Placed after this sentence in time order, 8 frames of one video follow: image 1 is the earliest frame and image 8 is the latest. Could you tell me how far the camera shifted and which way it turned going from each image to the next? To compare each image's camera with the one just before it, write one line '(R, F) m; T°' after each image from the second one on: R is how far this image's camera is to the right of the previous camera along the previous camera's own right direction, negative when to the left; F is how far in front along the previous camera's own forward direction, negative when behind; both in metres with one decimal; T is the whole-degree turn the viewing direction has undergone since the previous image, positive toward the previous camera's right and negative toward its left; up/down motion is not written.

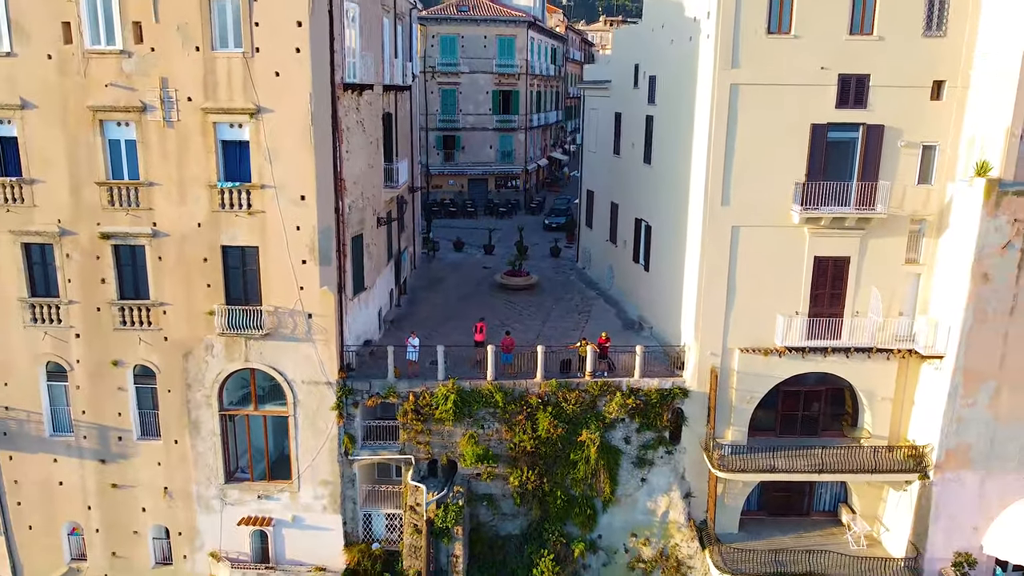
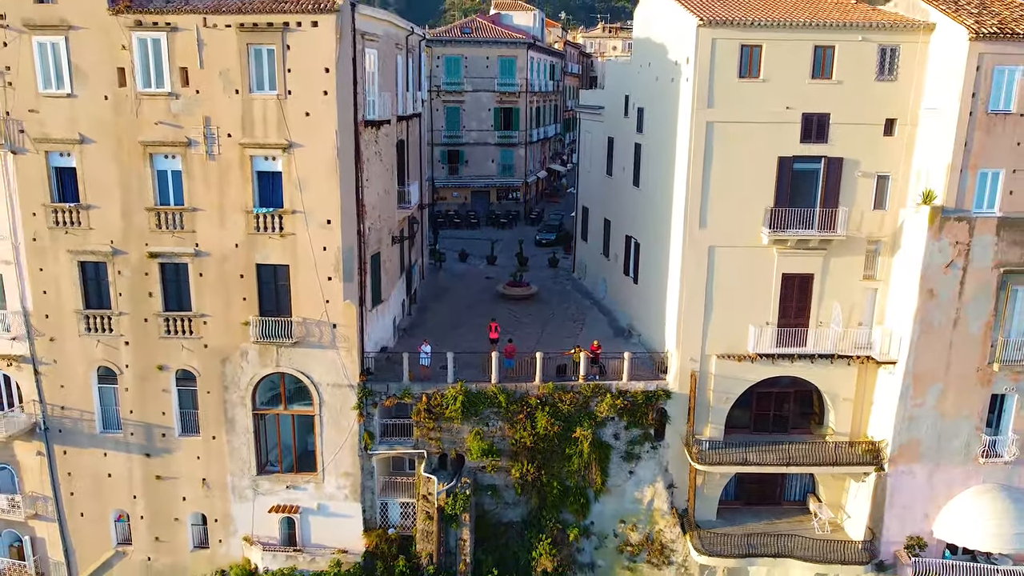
(-0.1, -2.5) m; 0°
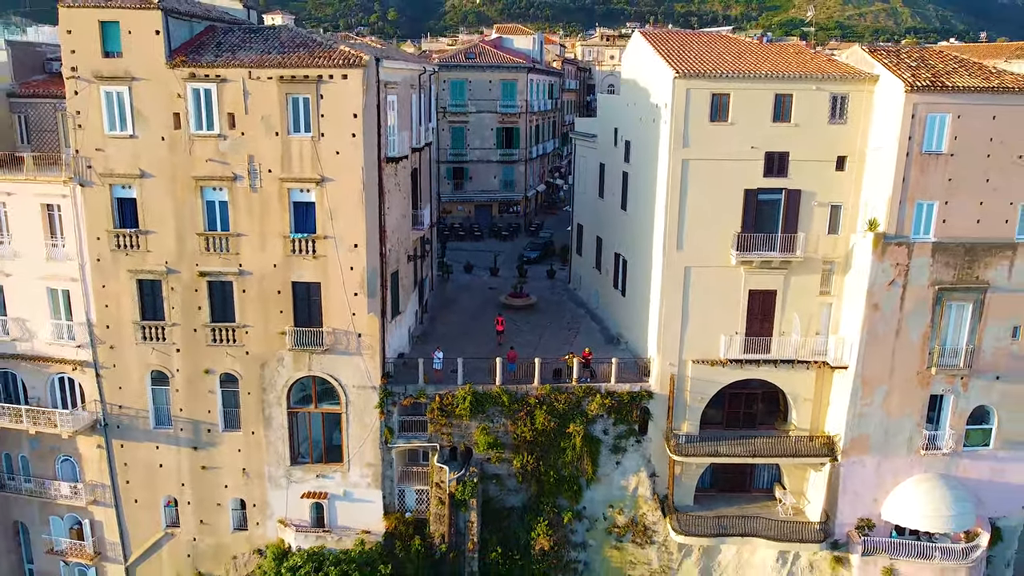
(-0.1, -3.4) m; 0°
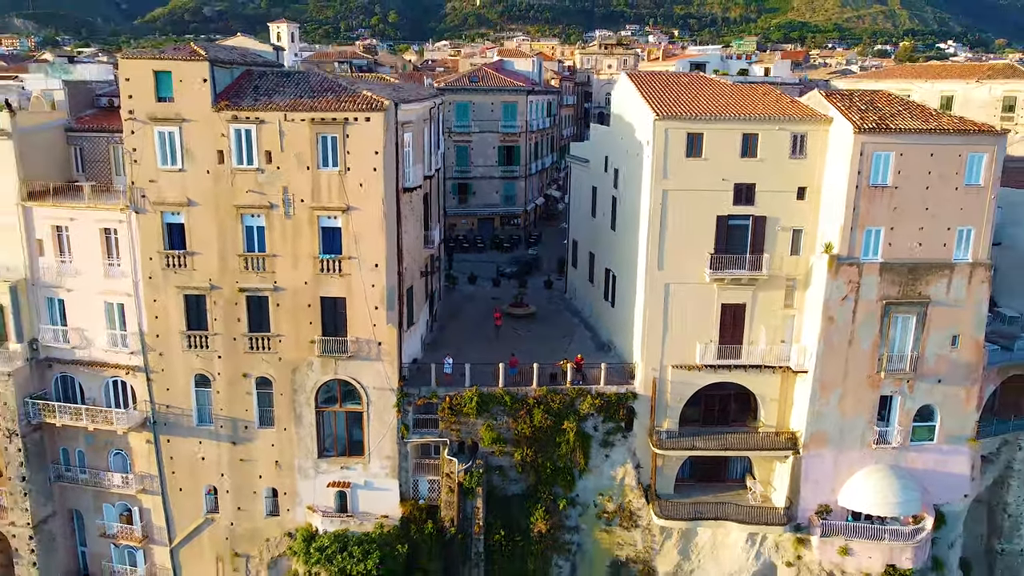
(-0.1, -3.6) m; 0°
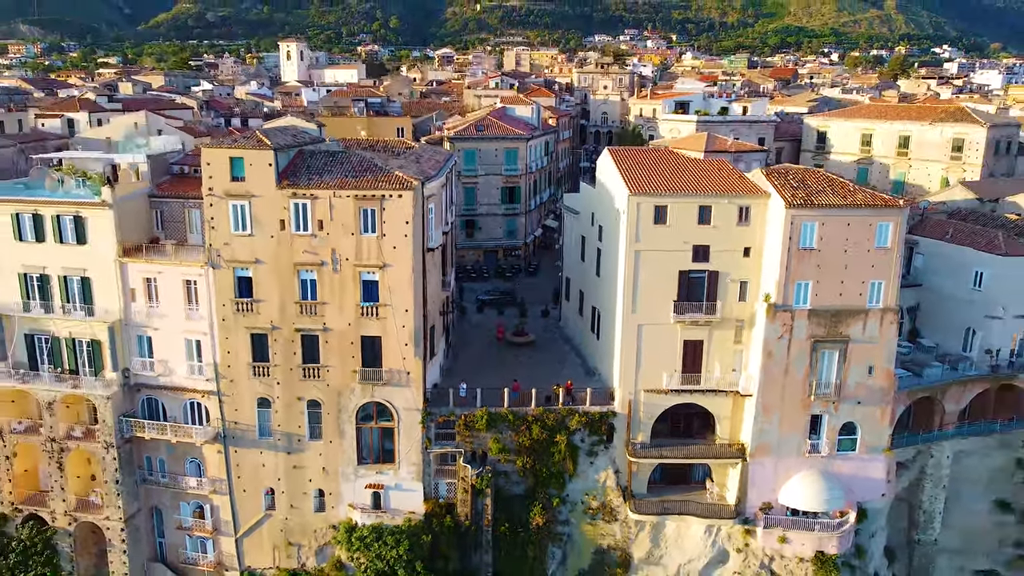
(-0.2, -7.1) m; 0°
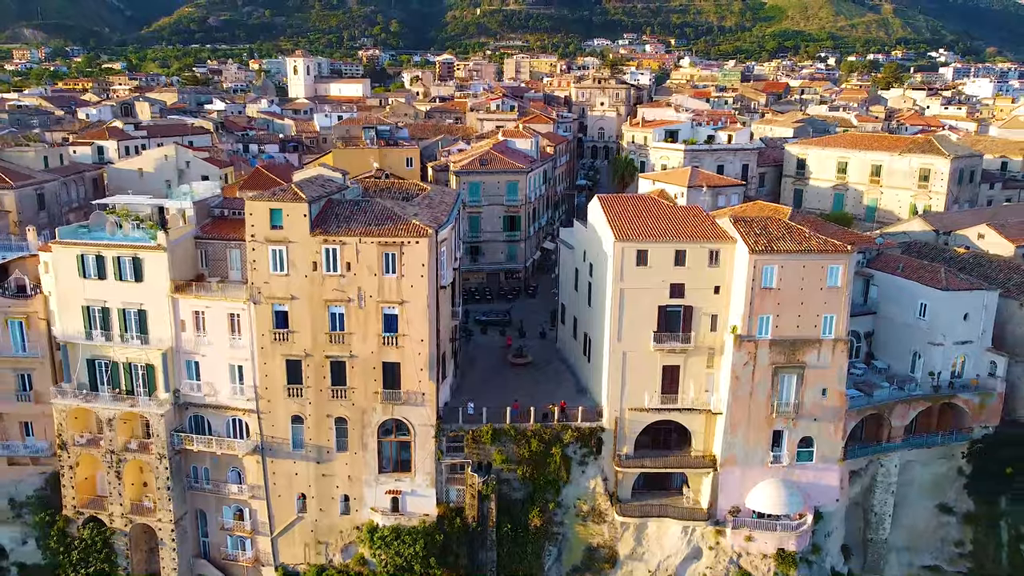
(-0.1, -5.5) m; 0°
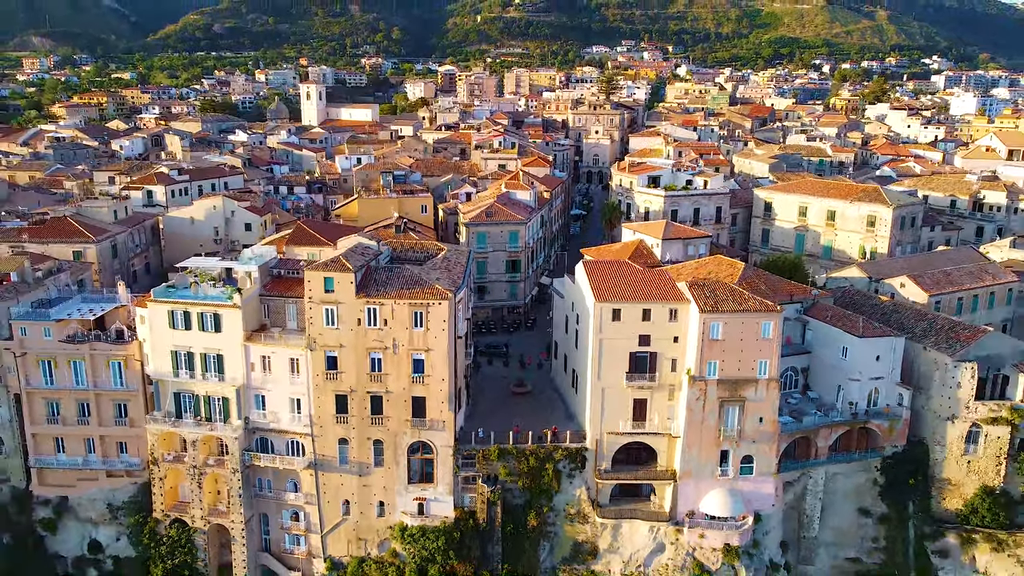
(-0.2, -11.0) m; 0°
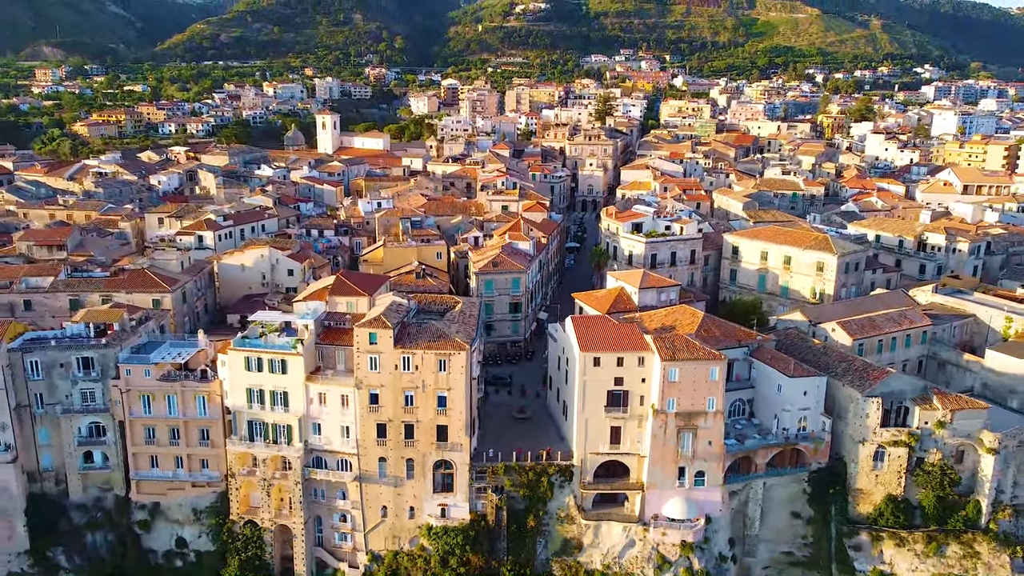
(-0.3, -14.6) m; 0°
